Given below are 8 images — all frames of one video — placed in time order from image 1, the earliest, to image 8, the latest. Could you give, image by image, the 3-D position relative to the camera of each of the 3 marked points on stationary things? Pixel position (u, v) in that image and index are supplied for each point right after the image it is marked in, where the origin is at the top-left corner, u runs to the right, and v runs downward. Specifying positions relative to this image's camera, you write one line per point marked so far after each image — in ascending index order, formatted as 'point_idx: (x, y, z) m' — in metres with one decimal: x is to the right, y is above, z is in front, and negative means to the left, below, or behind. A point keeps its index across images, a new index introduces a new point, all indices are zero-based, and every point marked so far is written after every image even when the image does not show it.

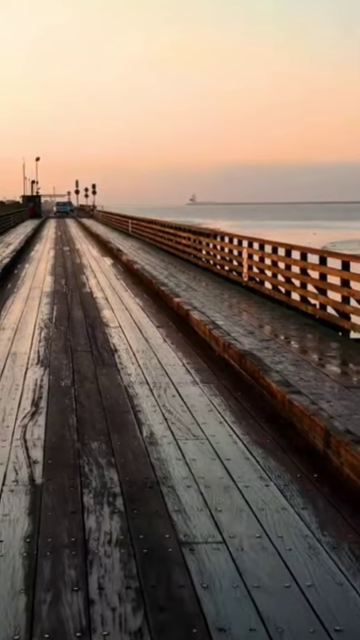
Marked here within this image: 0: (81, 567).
0: (-0.4, -0.9, +2.6) m
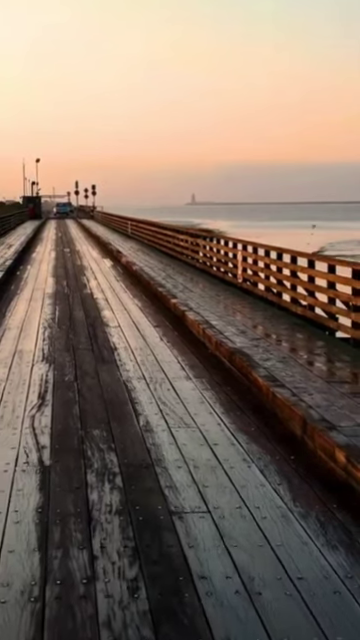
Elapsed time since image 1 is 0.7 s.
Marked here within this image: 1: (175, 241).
0: (-0.4, -0.9, +3.1) m
1: (-0.2, +2.1, +18.7) m
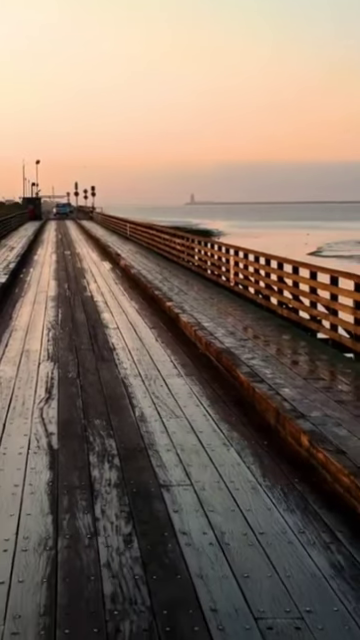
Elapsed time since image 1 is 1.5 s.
0: (-0.5, -0.9, +3.7) m
1: (-0.3, +2.1, +19.3) m
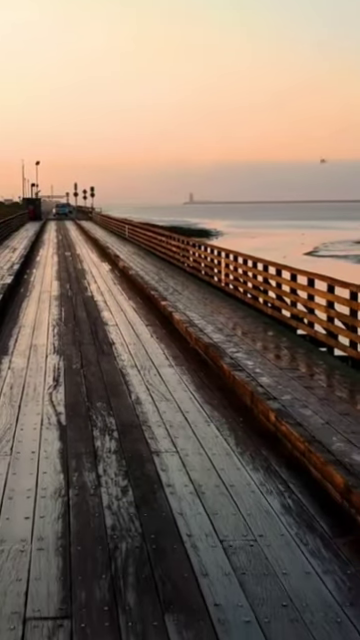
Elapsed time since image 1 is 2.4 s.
0: (-0.6, -0.9, +4.6) m
1: (-0.4, +2.2, +20.2) m
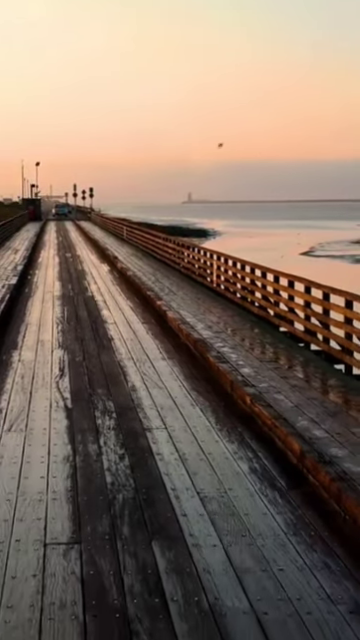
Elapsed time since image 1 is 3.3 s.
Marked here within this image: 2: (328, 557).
0: (-0.7, -0.9, +5.5) m
1: (-0.5, +2.2, +21.0) m
2: (+0.8, -1.2, +3.6) m
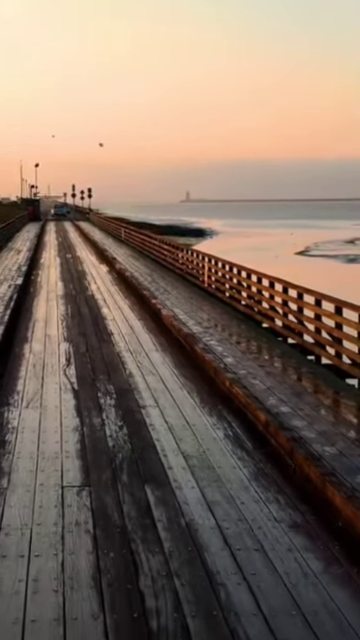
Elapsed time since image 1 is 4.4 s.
0: (-0.8, -0.9, +6.6) m
1: (-0.6, +2.3, +22.1) m
2: (+0.7, -1.2, +4.7) m
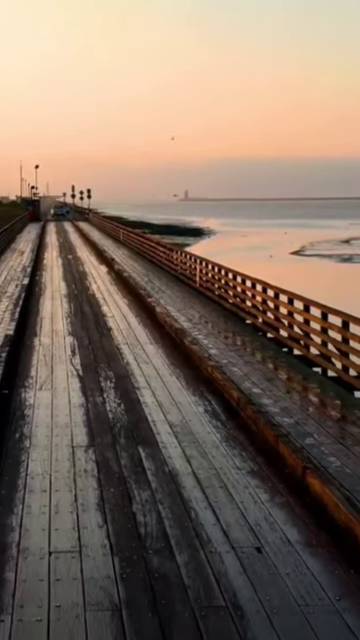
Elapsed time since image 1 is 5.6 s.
0: (-0.9, -0.8, +7.9) m
1: (-0.8, +2.3, +23.4) m
2: (+0.5, -1.1, +6.0) m
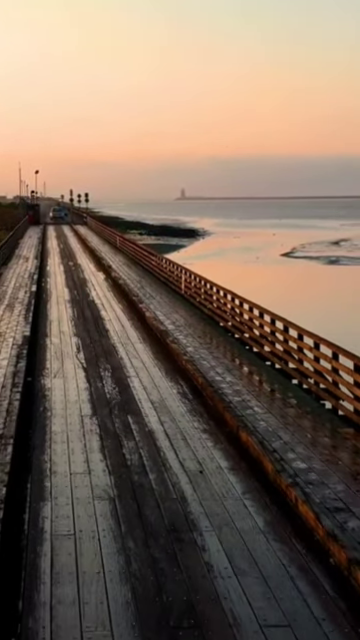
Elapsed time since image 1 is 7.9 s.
0: (-1.2, -0.9, +10.4) m
1: (-1.1, +2.3, +25.9) m
2: (+0.3, -1.2, +8.5) m
